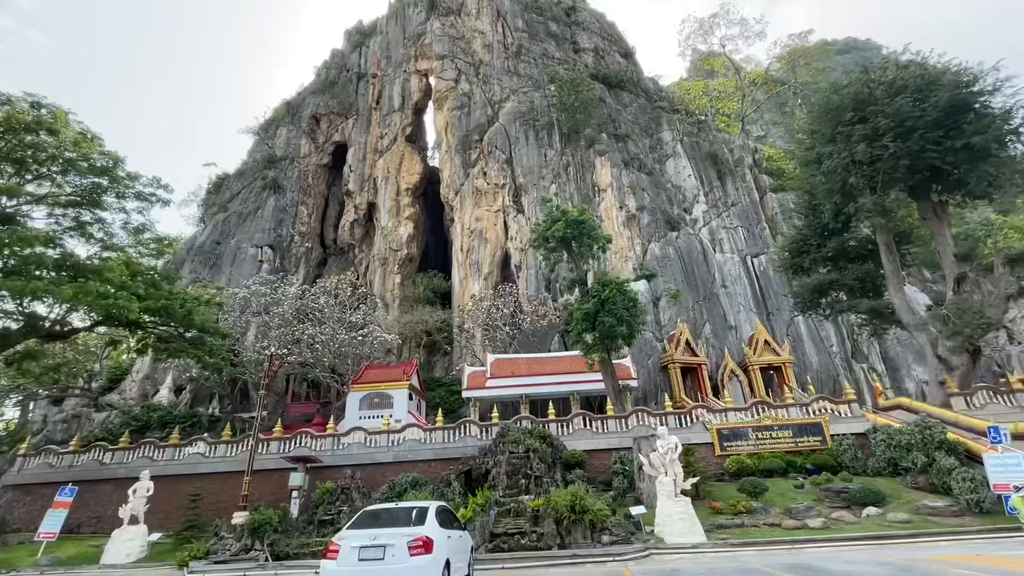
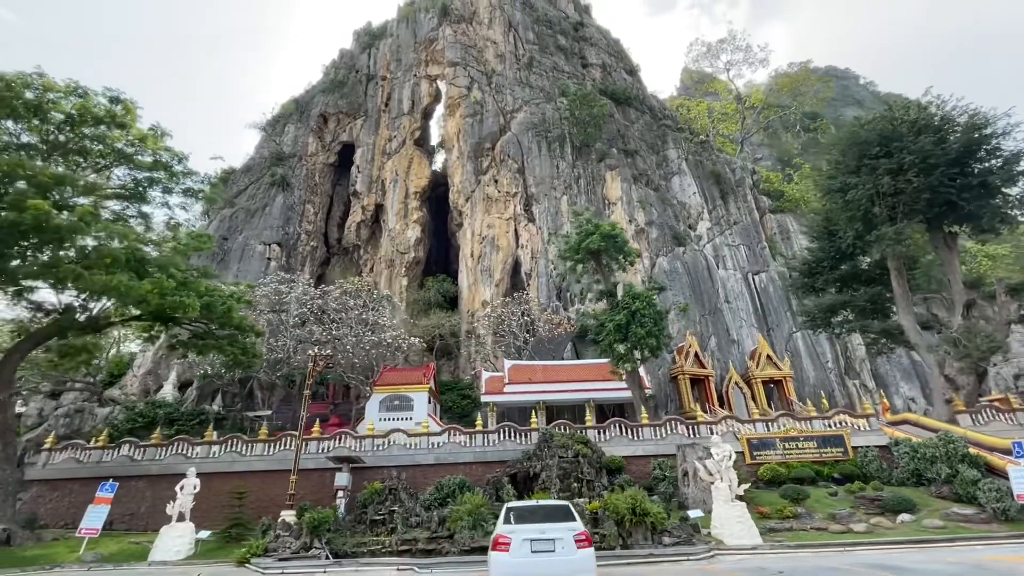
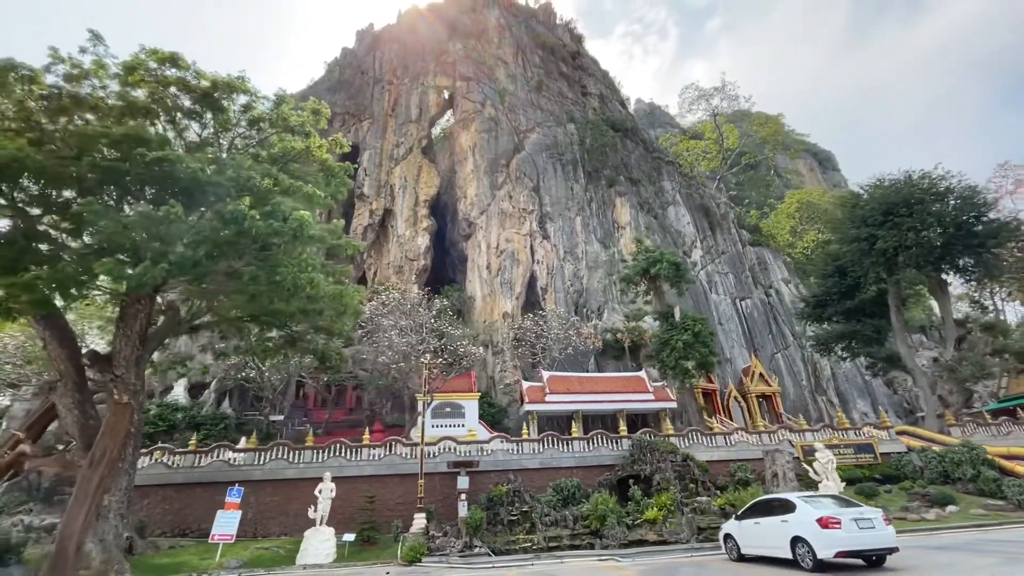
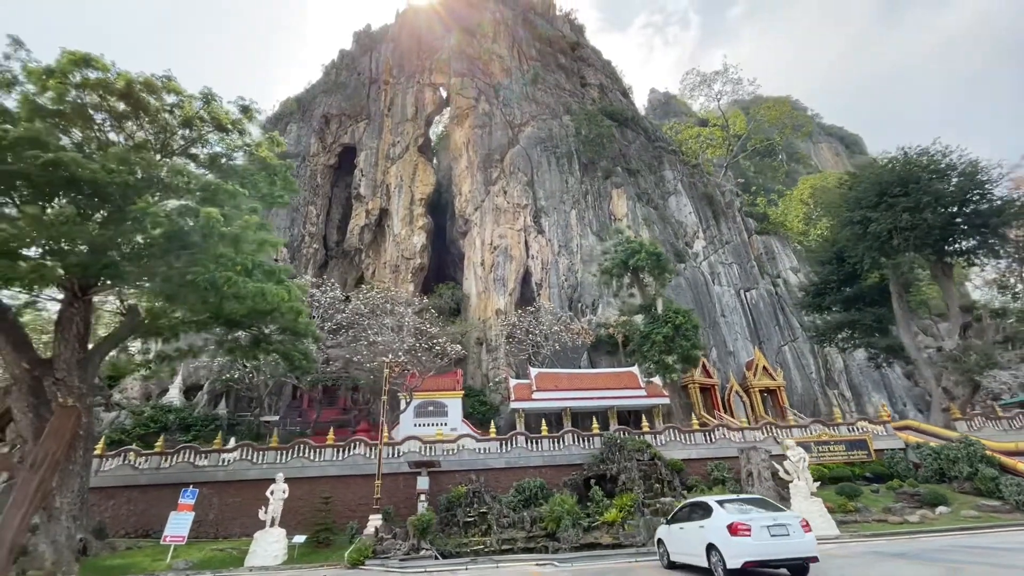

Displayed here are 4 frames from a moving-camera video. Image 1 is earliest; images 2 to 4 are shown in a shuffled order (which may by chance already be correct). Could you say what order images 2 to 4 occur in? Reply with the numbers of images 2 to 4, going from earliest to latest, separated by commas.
2, 4, 3
